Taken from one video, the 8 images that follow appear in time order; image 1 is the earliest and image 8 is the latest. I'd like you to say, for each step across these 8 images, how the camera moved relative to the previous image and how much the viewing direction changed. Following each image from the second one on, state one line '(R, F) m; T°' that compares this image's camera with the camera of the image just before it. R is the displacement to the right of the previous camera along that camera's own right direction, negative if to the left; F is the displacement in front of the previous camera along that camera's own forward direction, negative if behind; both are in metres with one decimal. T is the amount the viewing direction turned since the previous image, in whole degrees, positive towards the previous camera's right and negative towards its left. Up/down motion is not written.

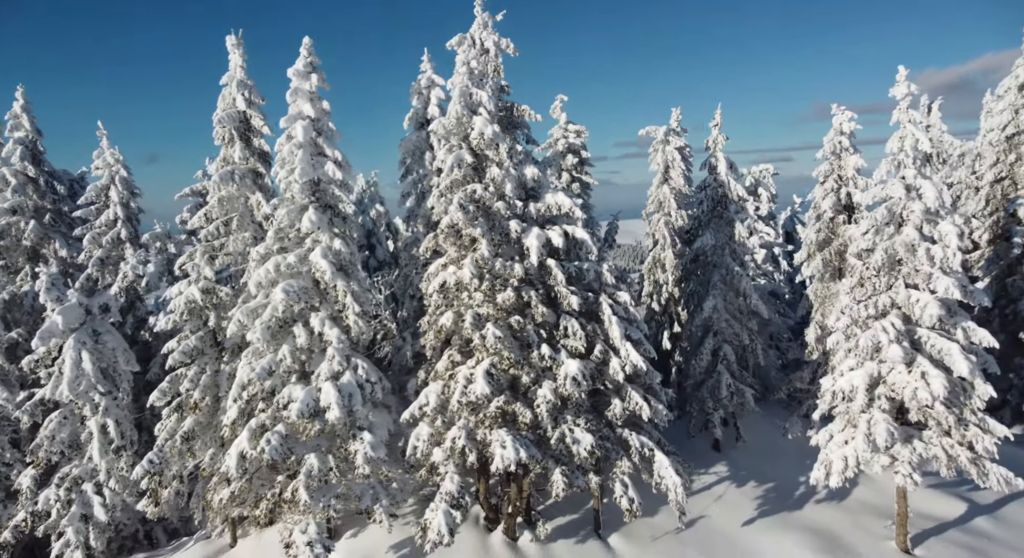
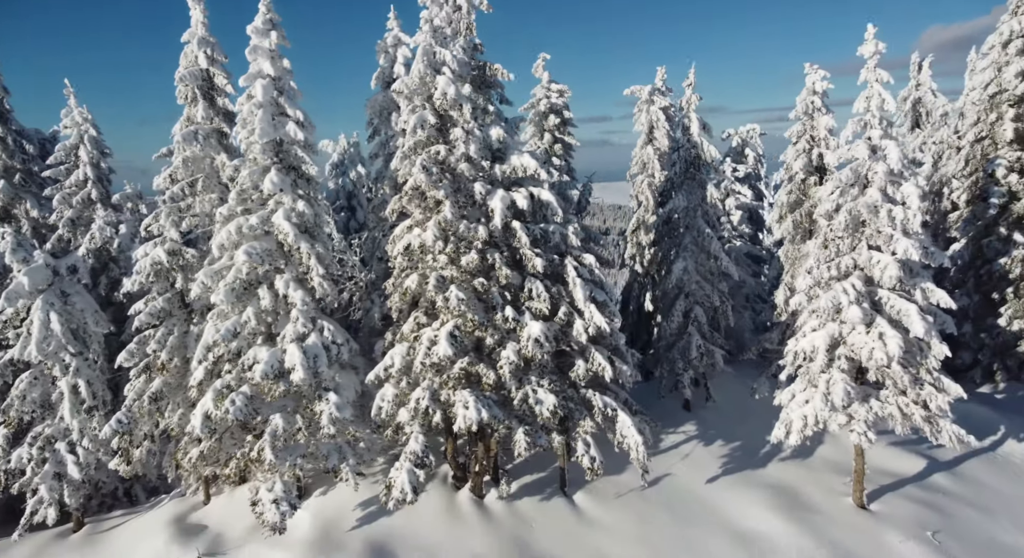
(+0.8, 0.0) m; 0°
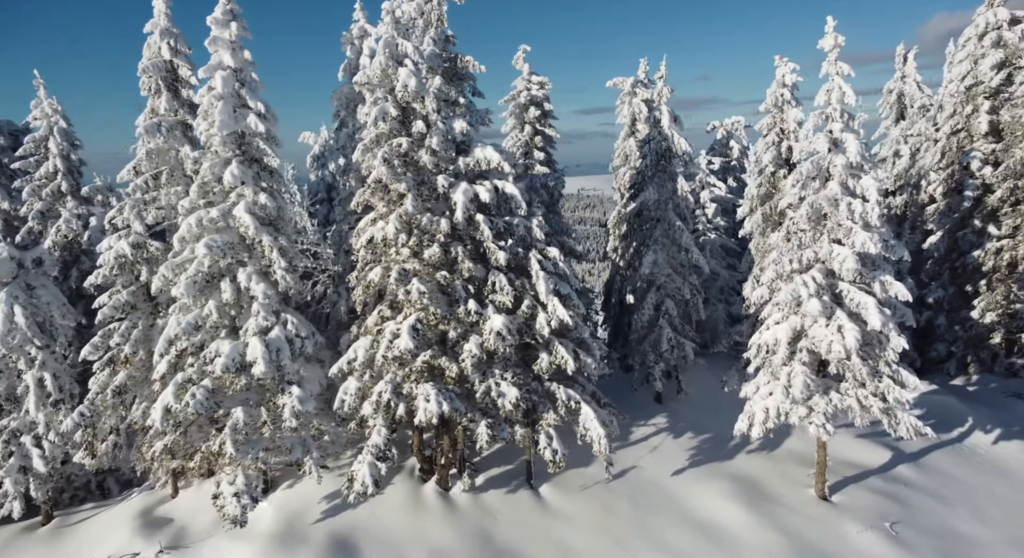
(+0.8, 0.0) m; 0°
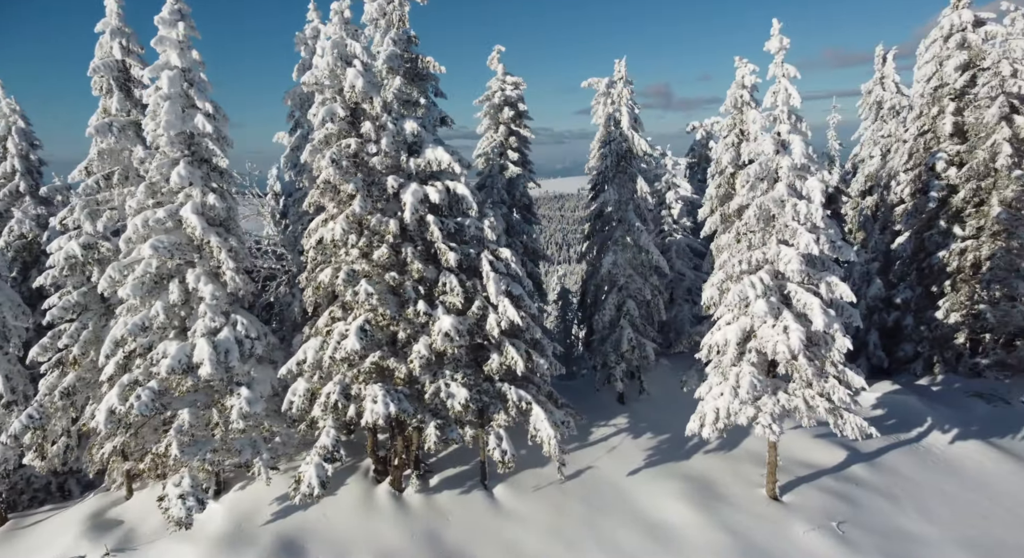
(+1.1, 0.0) m; +1°
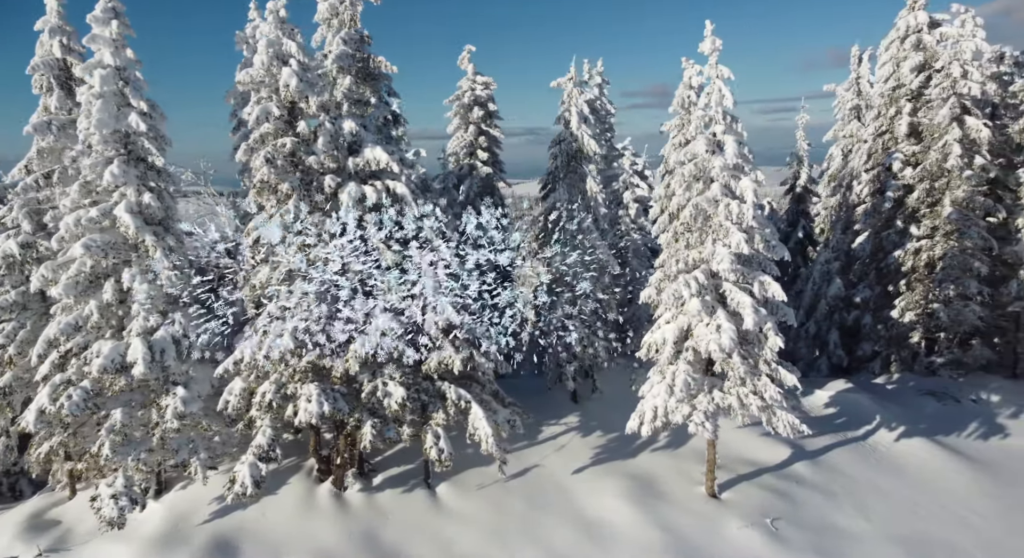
(+1.3, -0.1) m; +1°
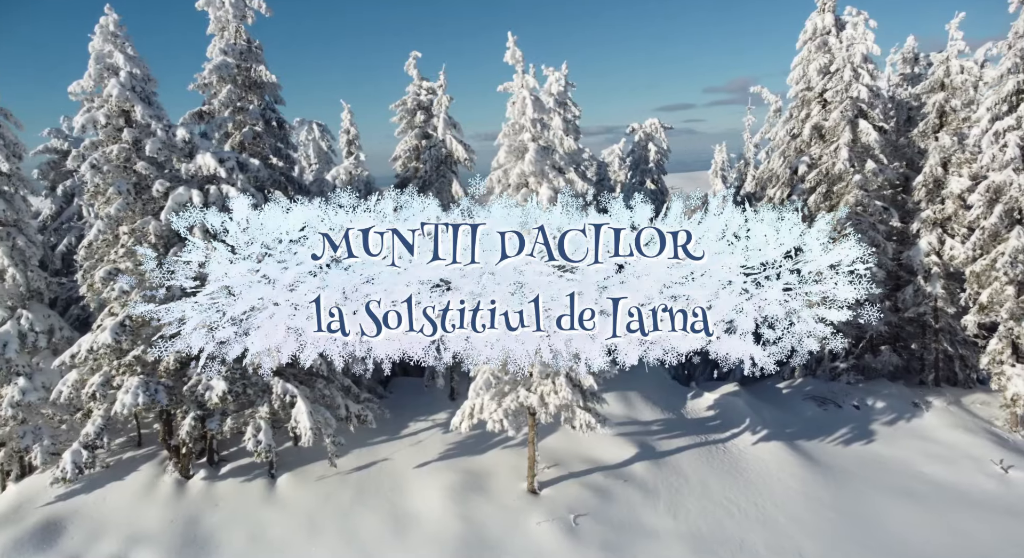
(+5.5, -0.4) m; -3°
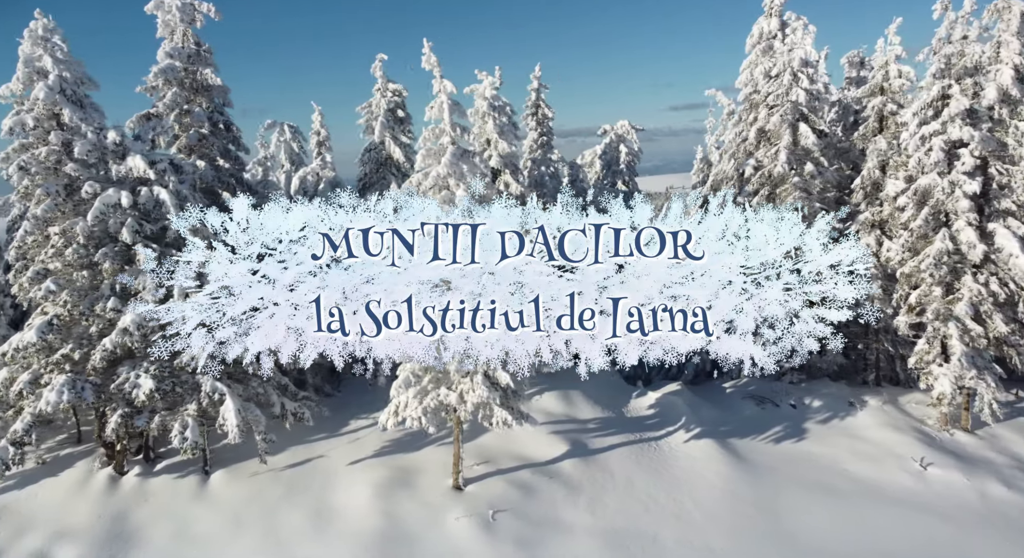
(+2.0, -0.4) m; 0°
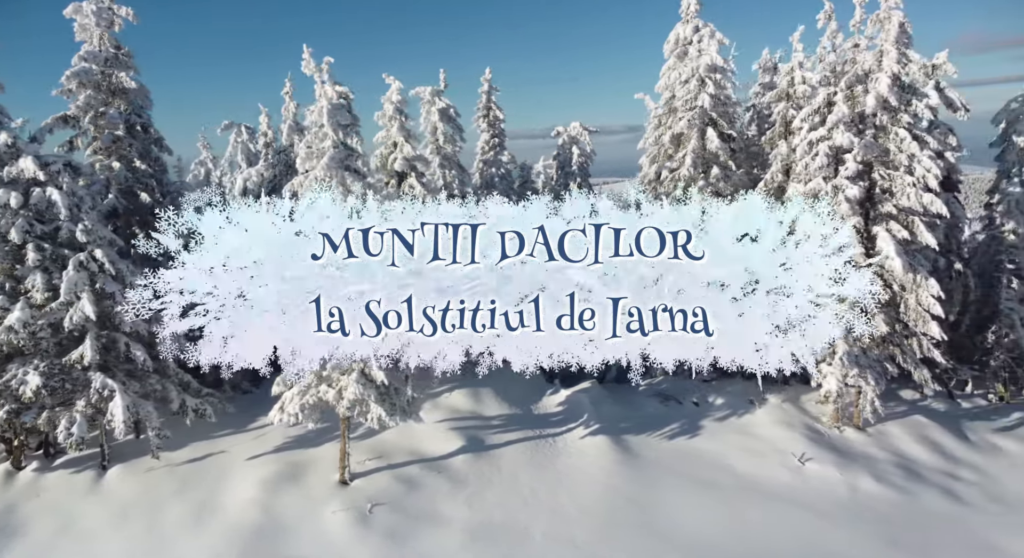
(+3.0, -0.5) m; +1°
